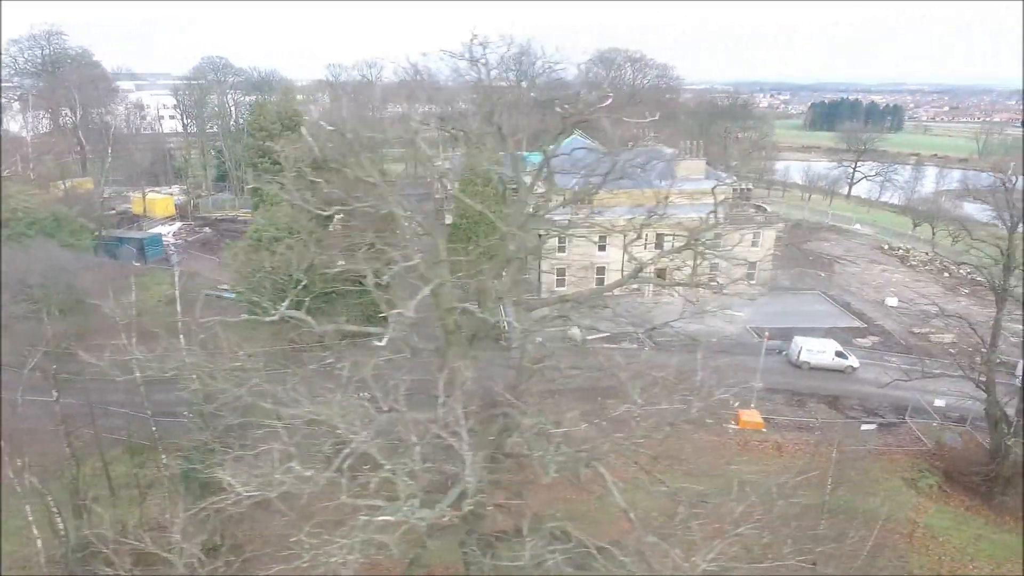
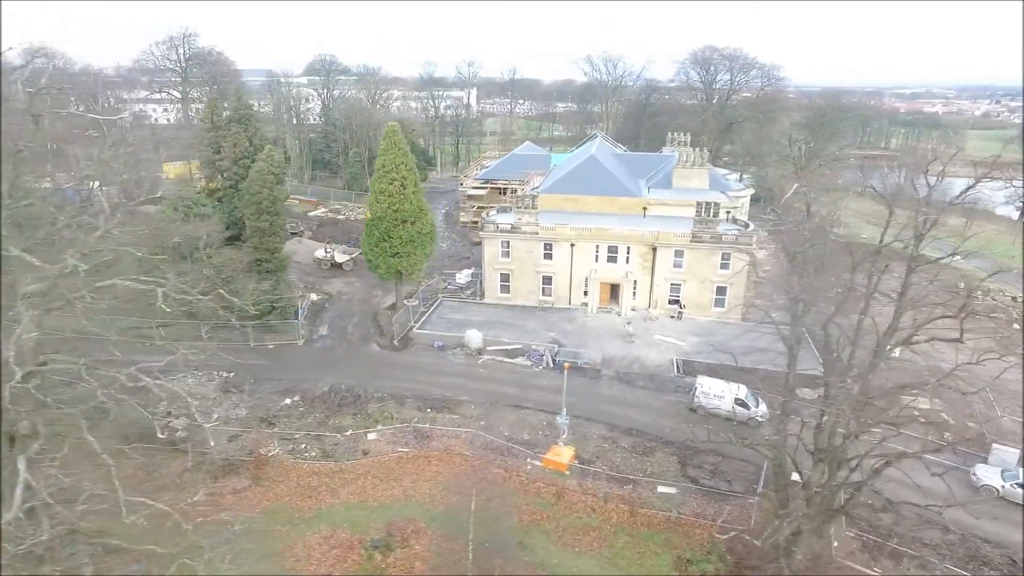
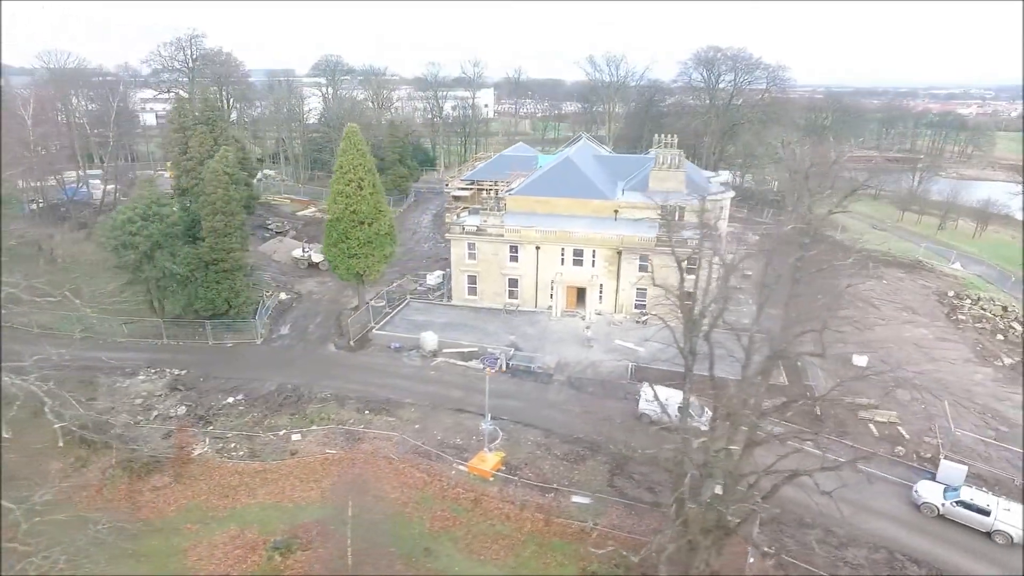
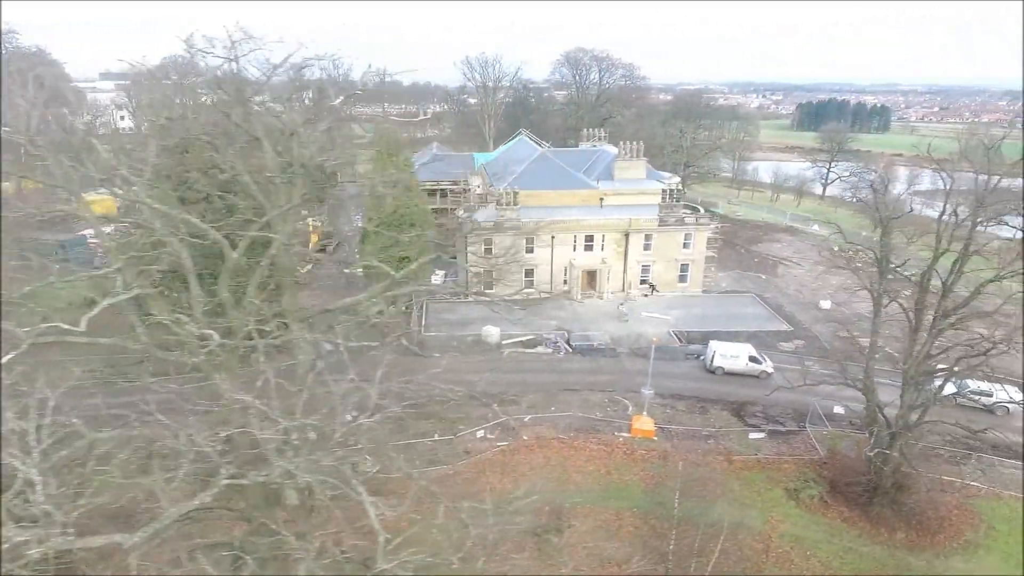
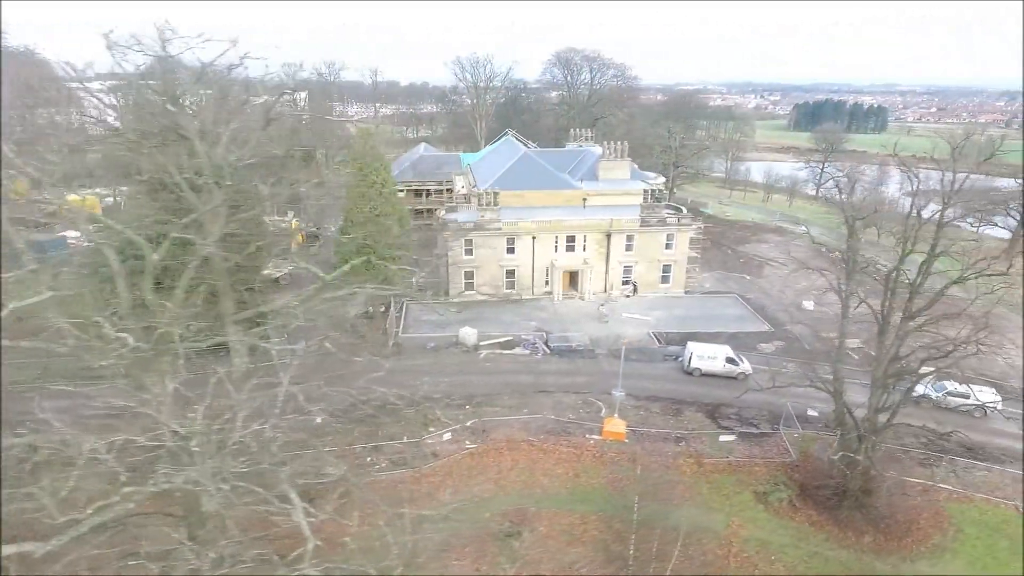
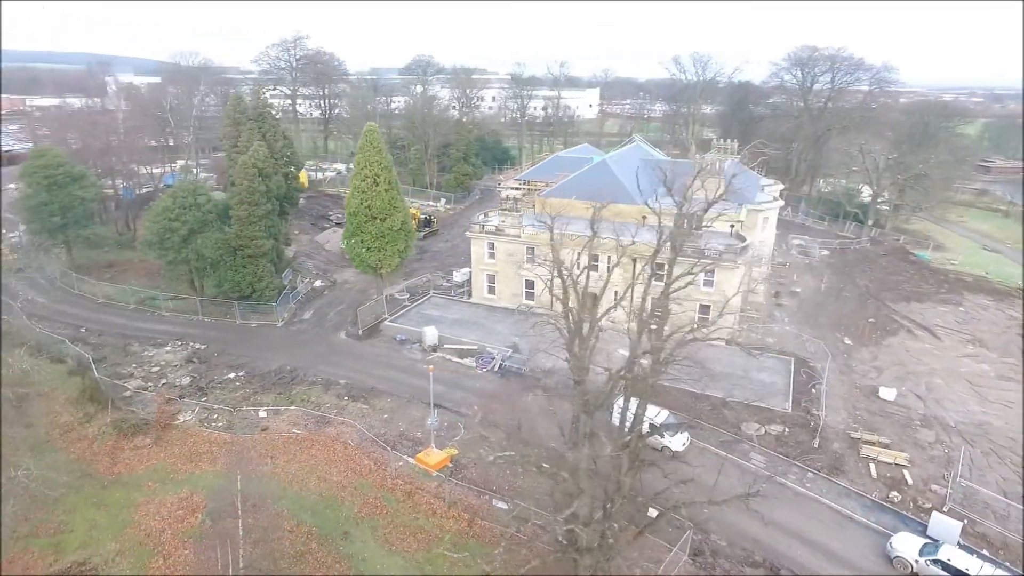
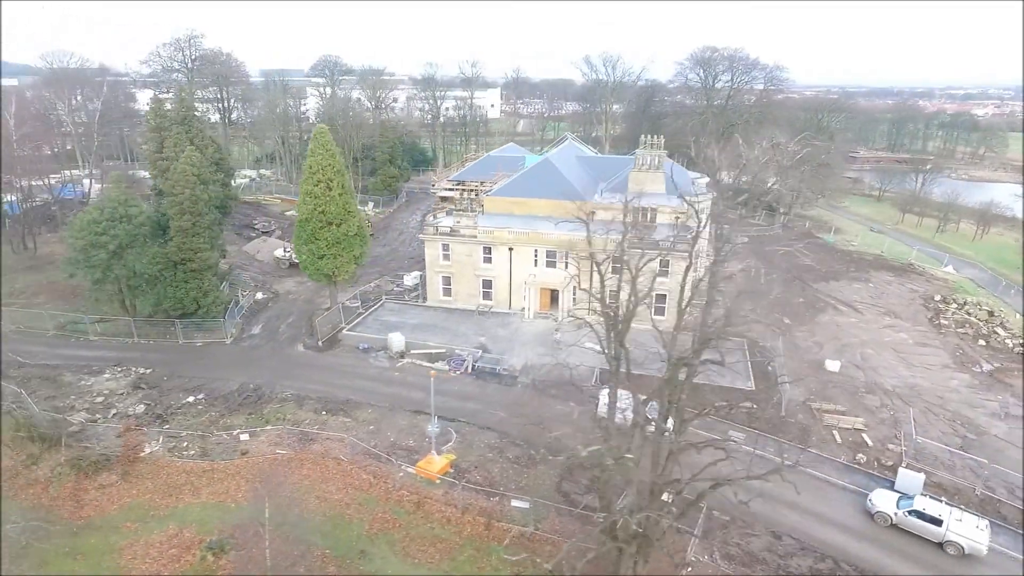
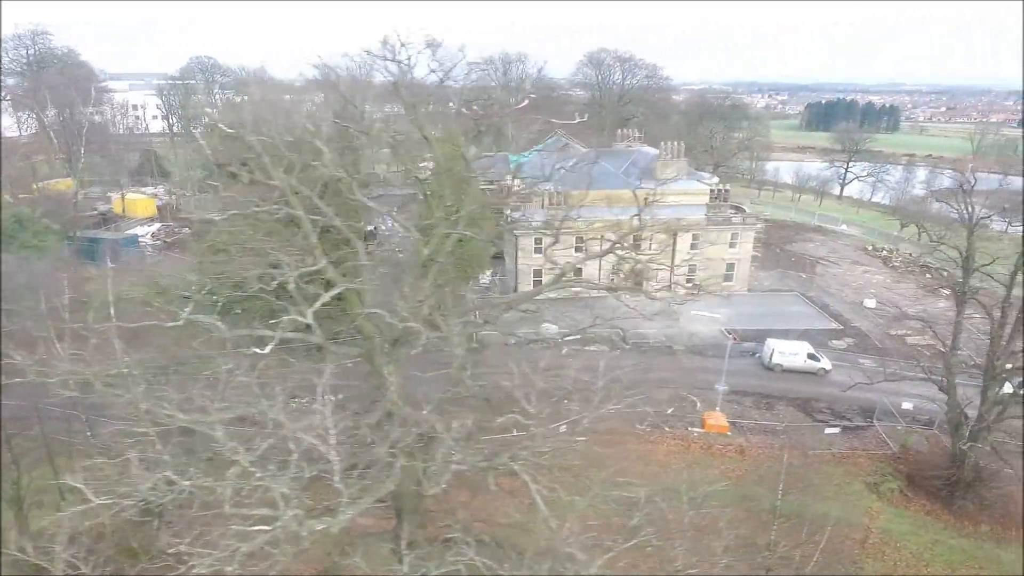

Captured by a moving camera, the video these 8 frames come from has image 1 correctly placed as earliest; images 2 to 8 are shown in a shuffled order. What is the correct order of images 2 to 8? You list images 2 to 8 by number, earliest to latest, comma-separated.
8, 4, 5, 2, 3, 7, 6
